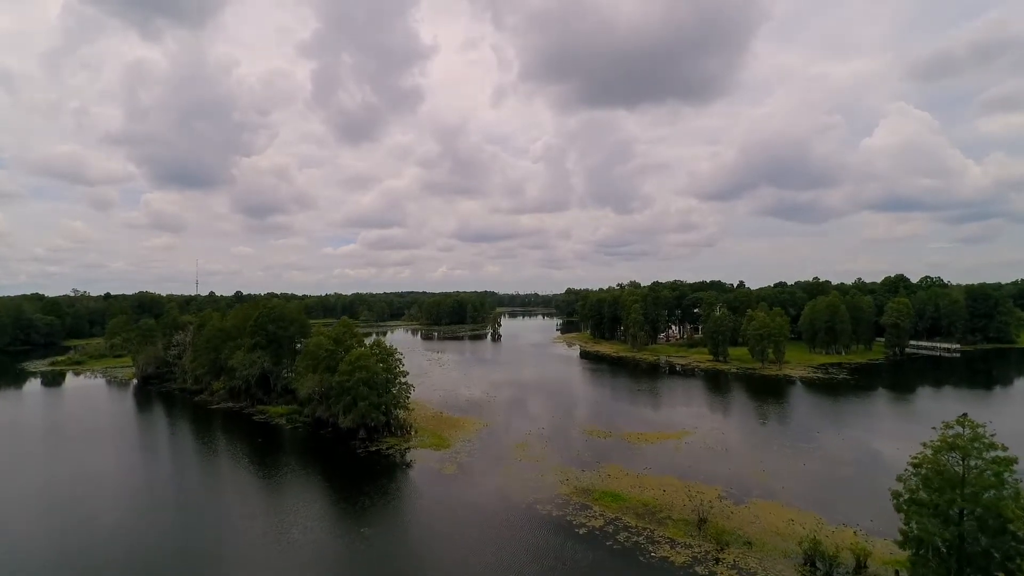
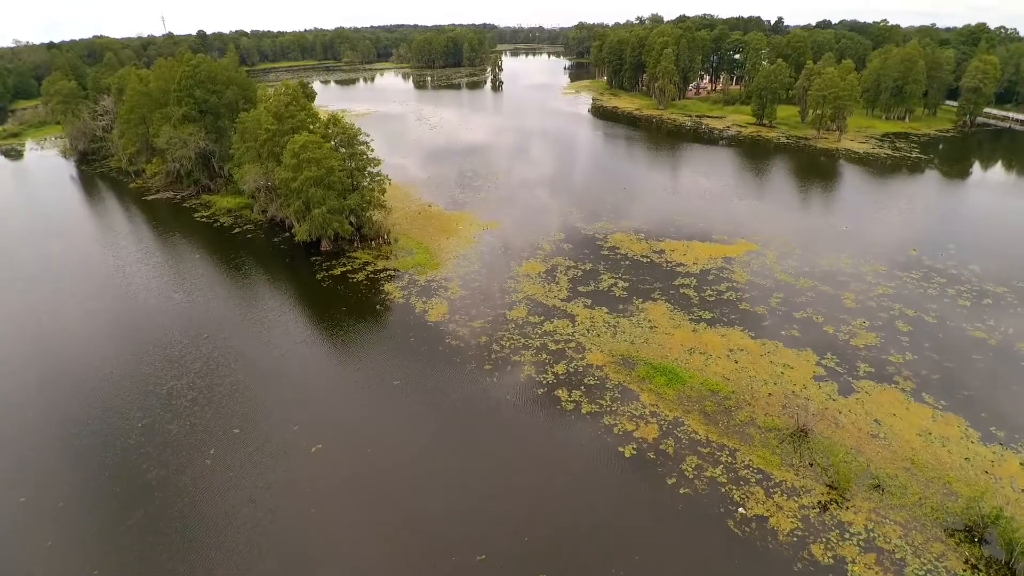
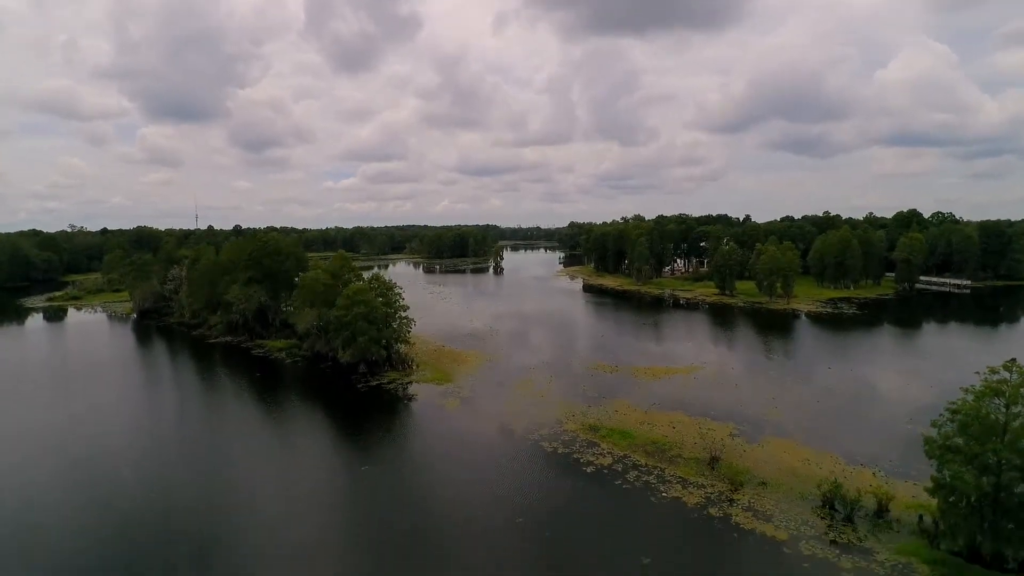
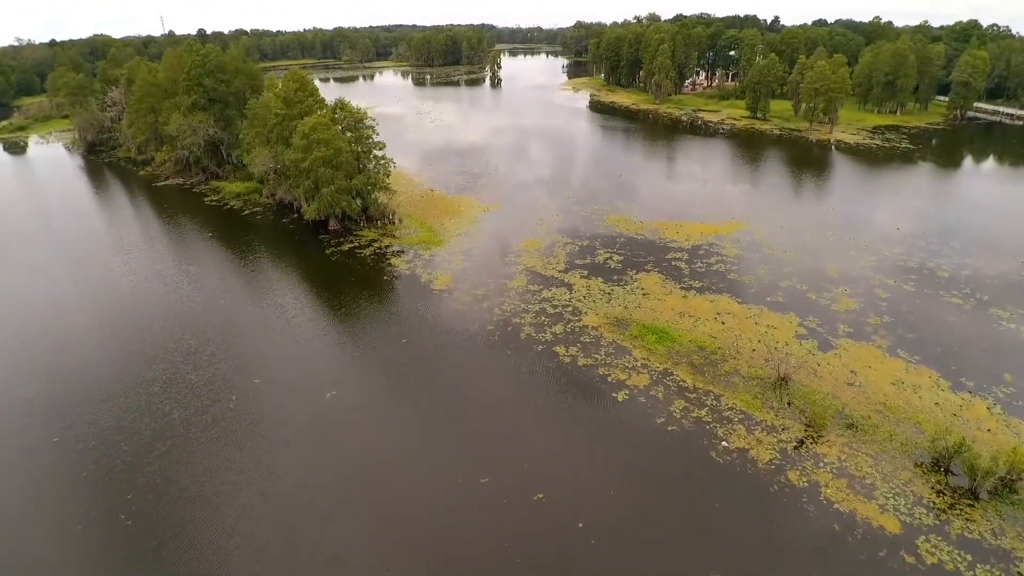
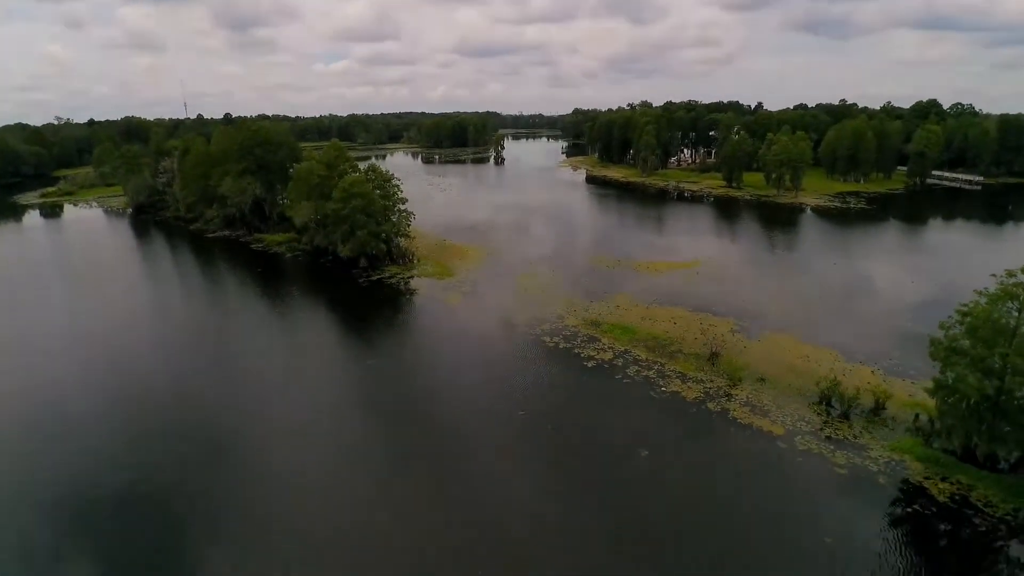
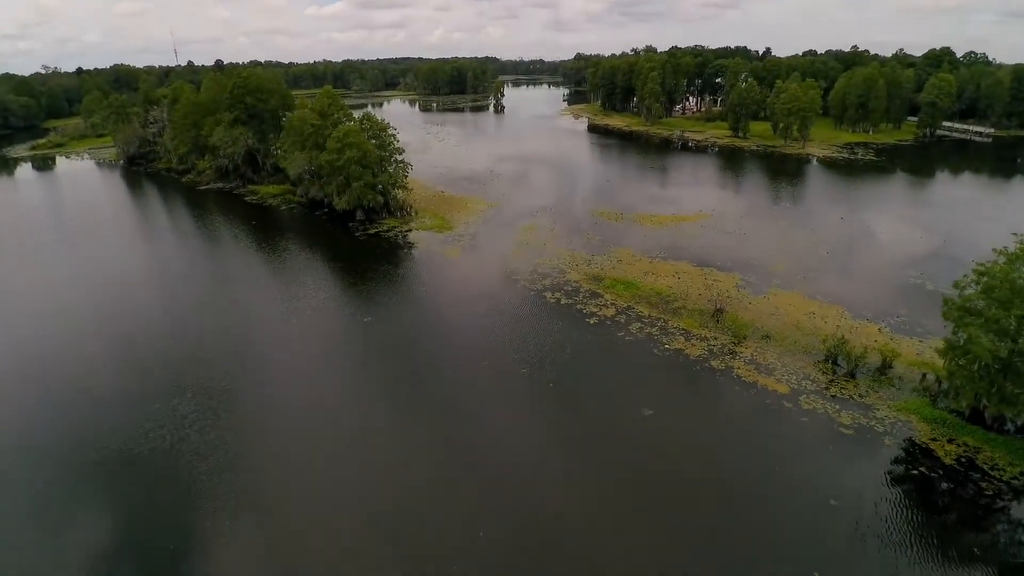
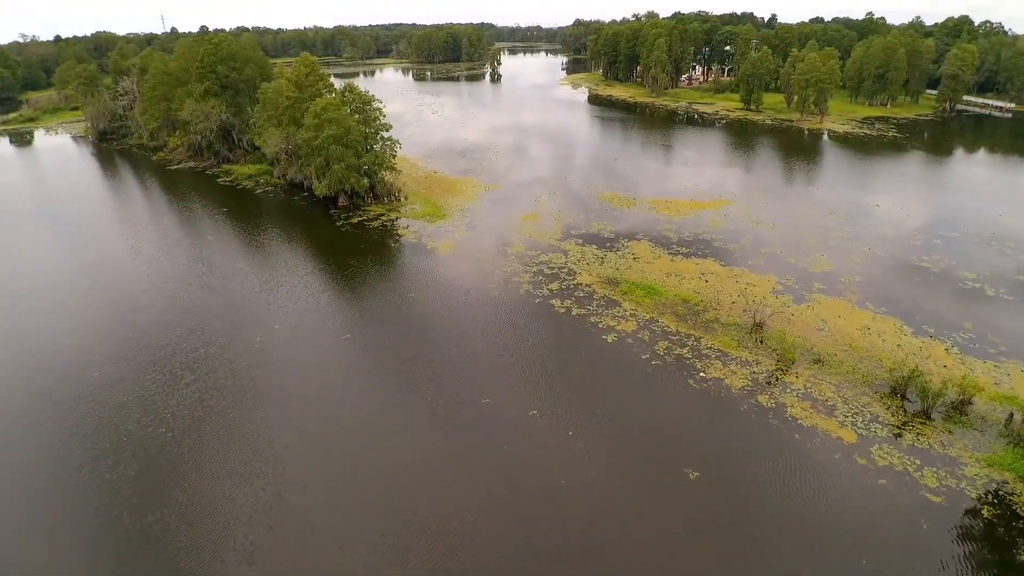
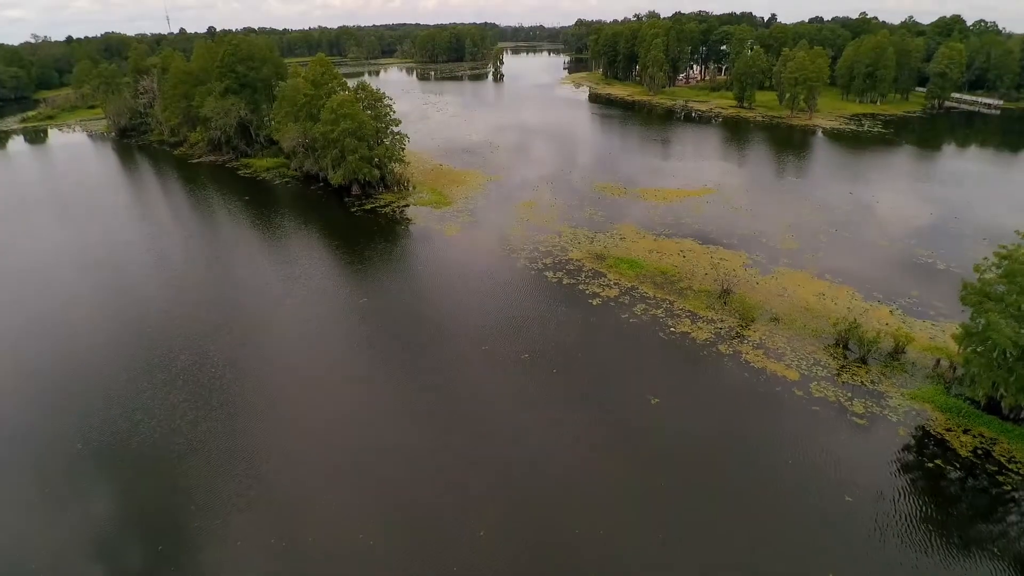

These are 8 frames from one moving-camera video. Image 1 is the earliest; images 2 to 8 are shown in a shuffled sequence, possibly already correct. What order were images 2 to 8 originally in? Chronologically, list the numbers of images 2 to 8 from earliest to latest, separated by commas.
3, 5, 6, 8, 7, 4, 2
